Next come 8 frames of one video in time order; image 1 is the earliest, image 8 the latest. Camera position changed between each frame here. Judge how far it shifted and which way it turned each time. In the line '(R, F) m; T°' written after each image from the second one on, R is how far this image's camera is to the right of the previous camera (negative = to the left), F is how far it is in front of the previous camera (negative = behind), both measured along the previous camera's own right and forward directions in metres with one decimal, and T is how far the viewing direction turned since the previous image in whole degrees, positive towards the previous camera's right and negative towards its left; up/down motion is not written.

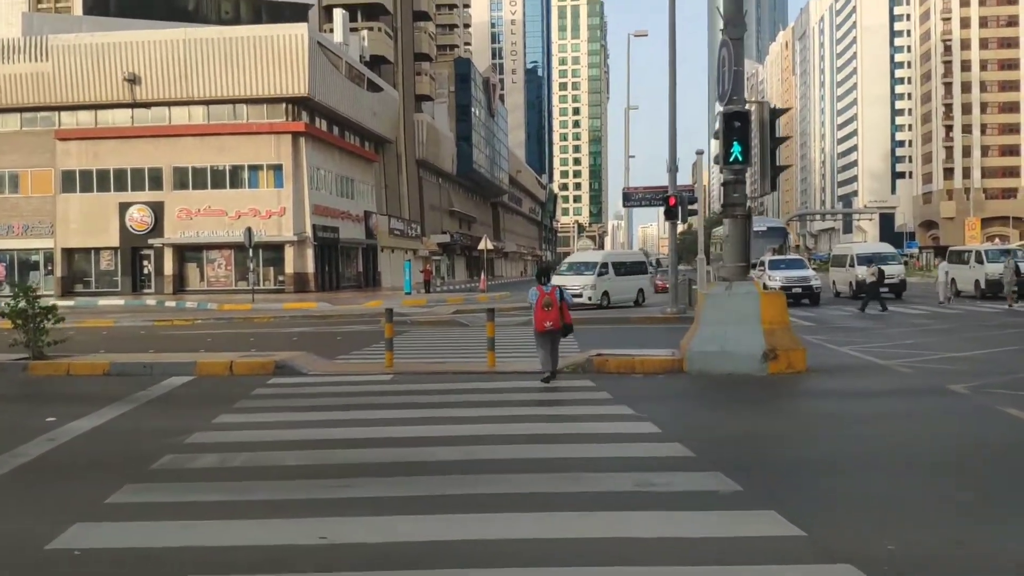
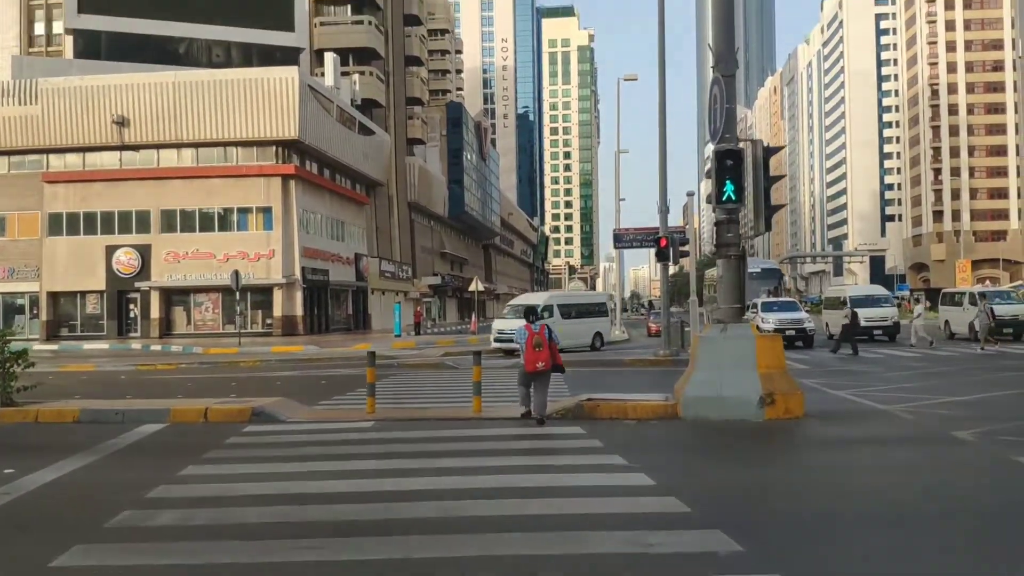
(+0.1, +0.4) m; +1°
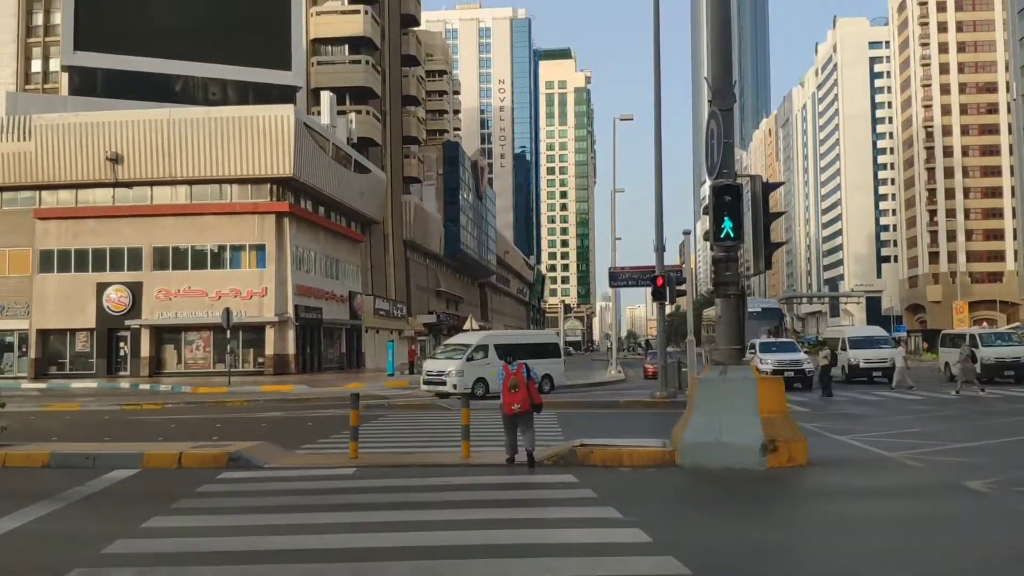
(+0.1, +0.4) m; 0°
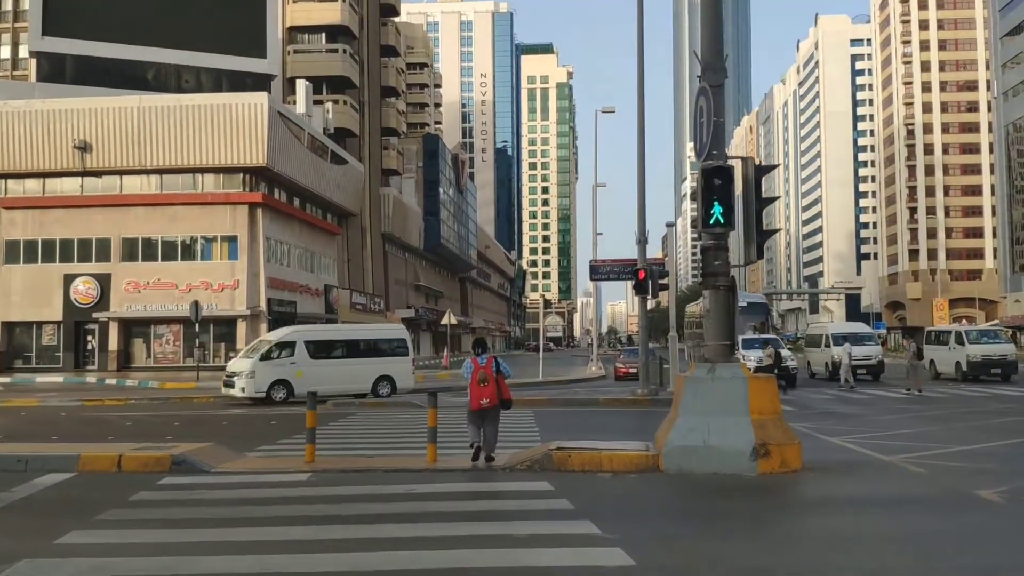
(+0.1, +0.8) m; +1°
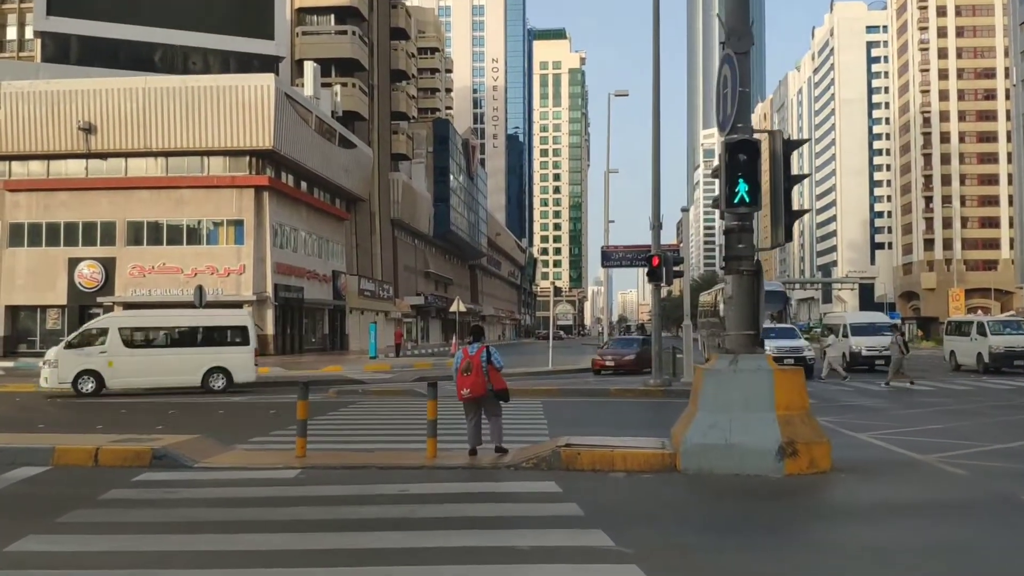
(0.0, +0.7) m; -1°
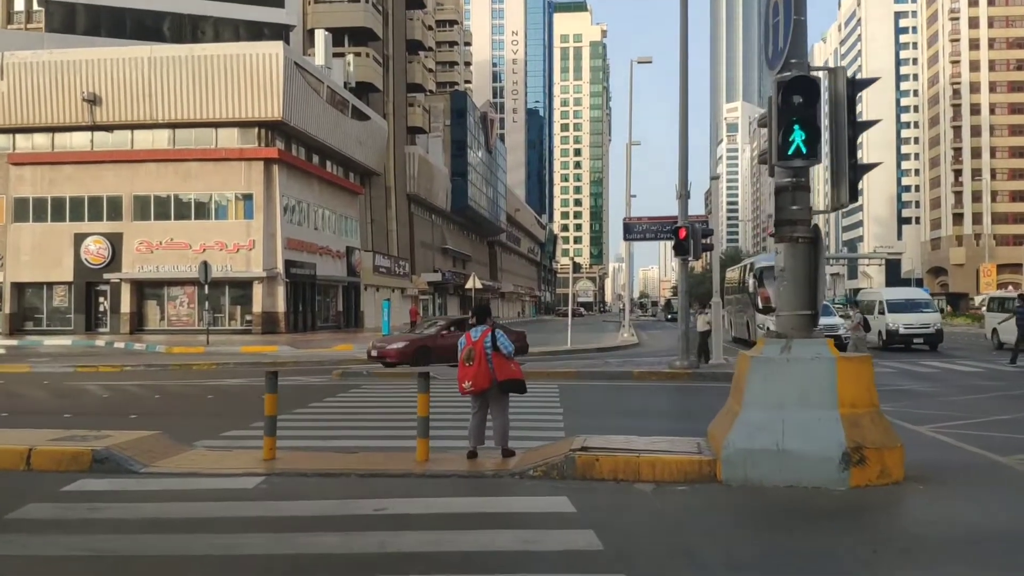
(+0.1, +1.5) m; -1°
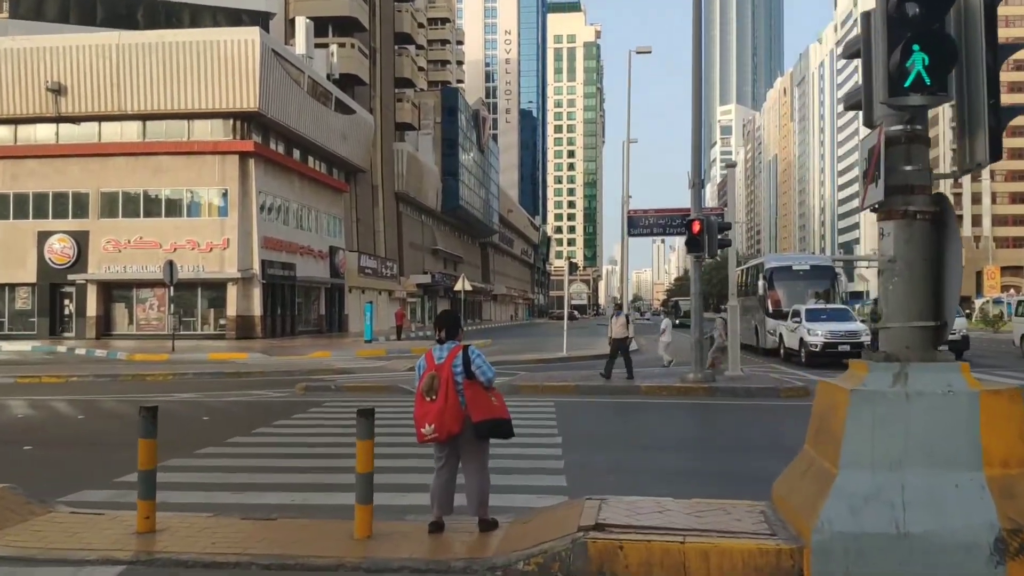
(+0.1, +2.3) m; 0°
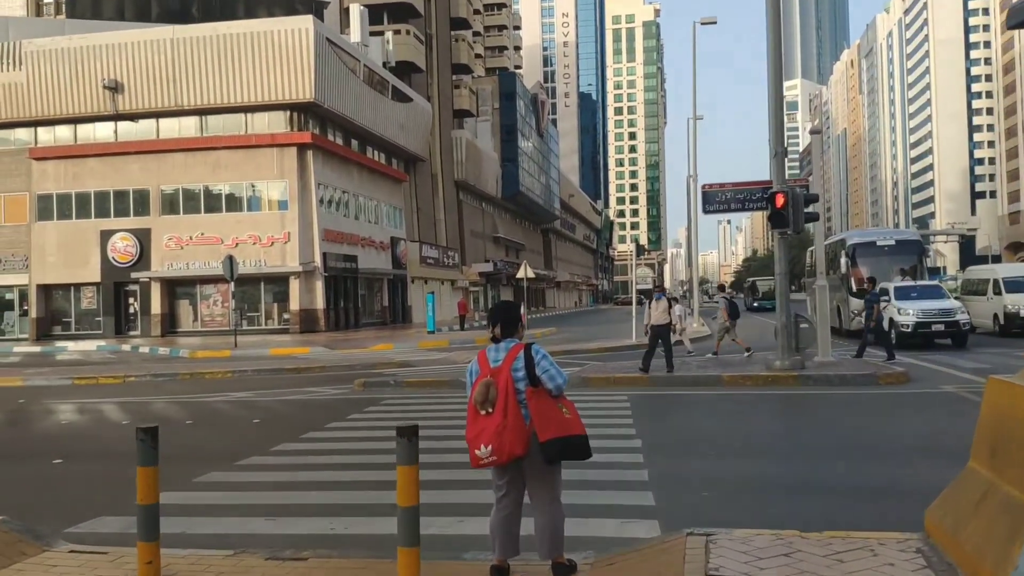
(-0.1, +1.1) m; -4°
